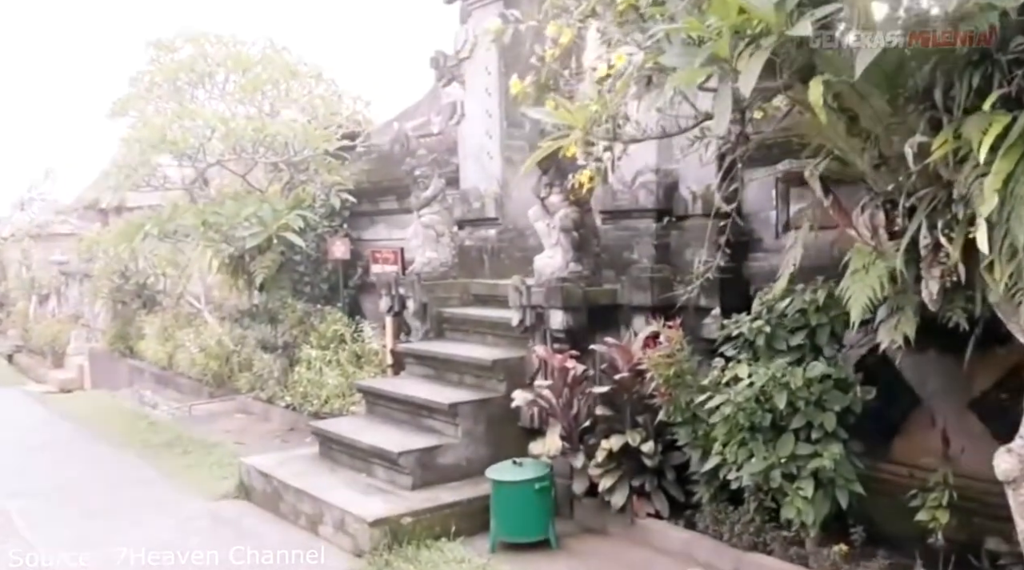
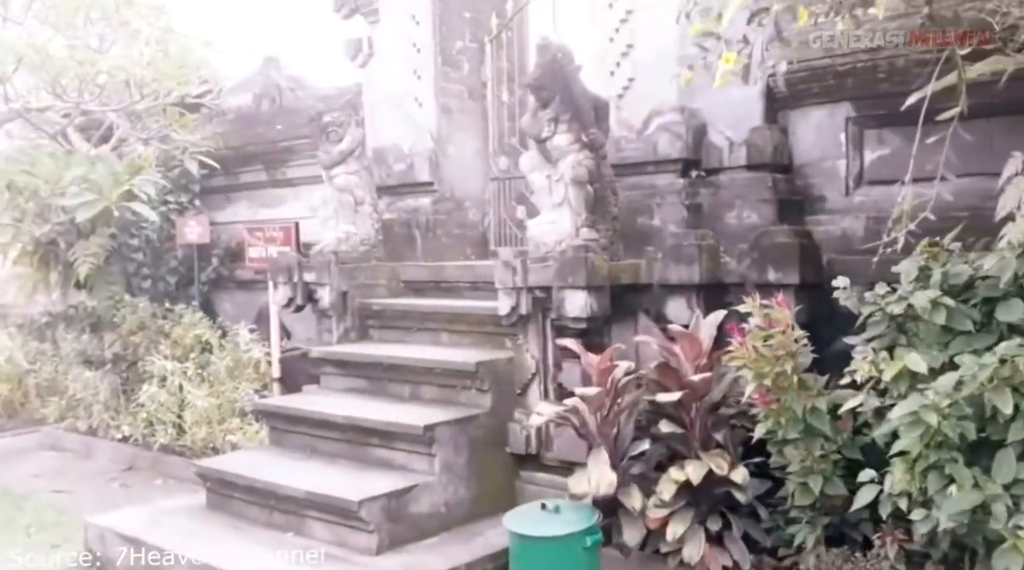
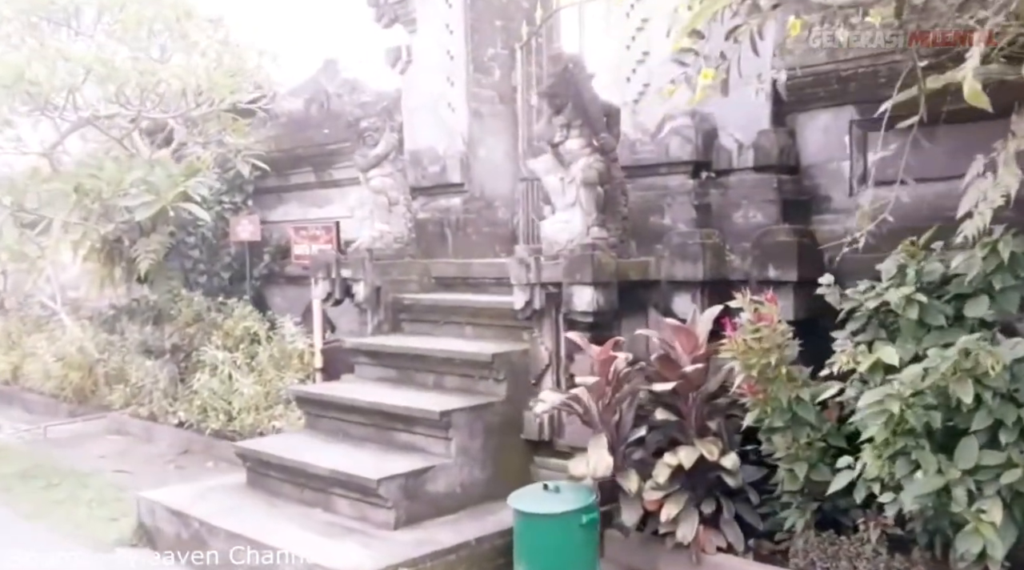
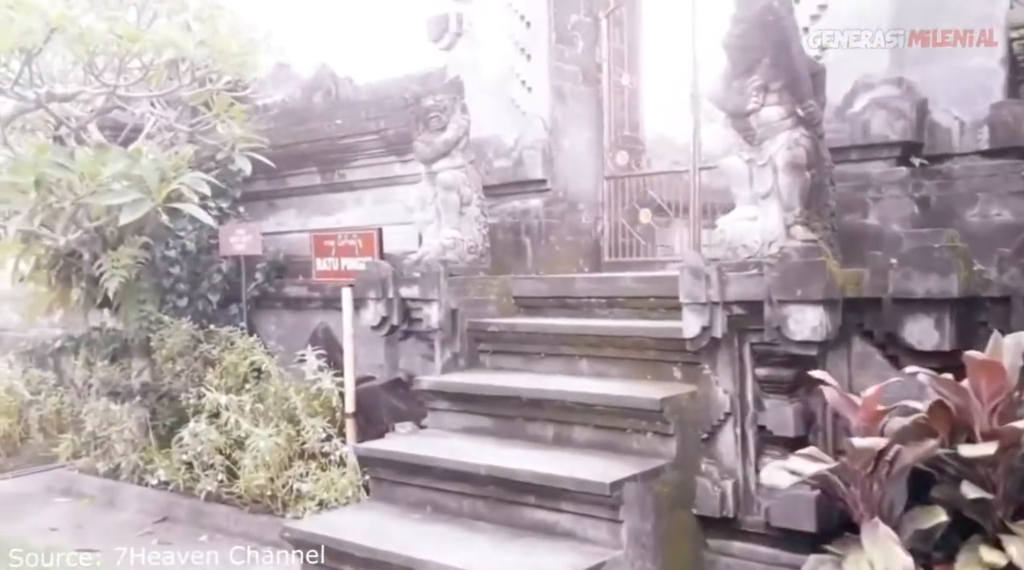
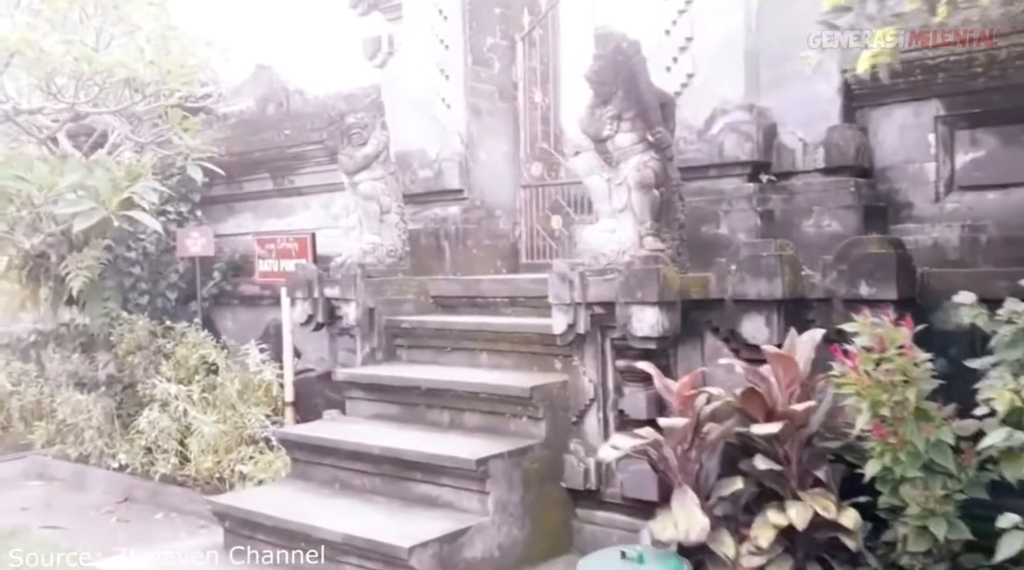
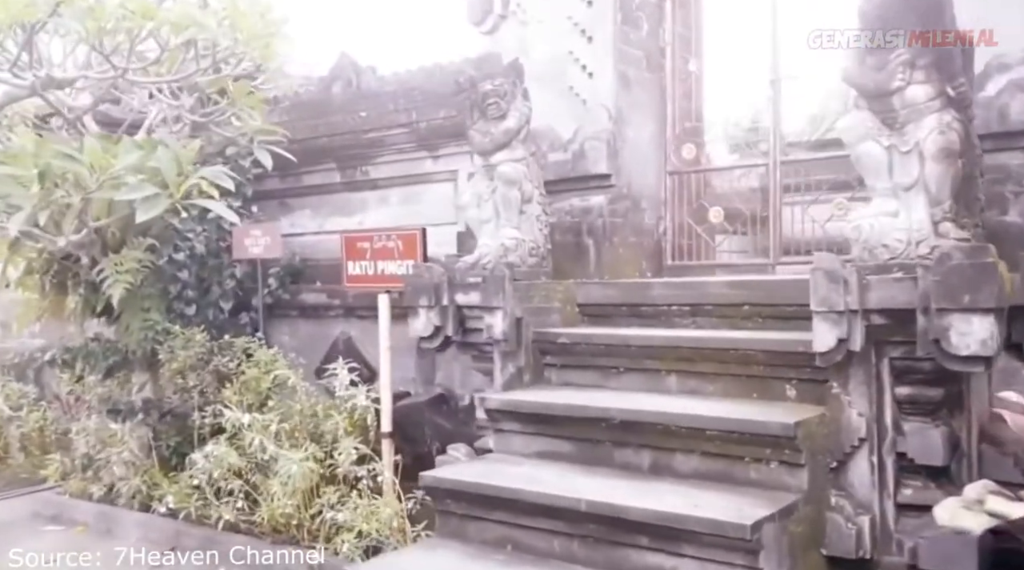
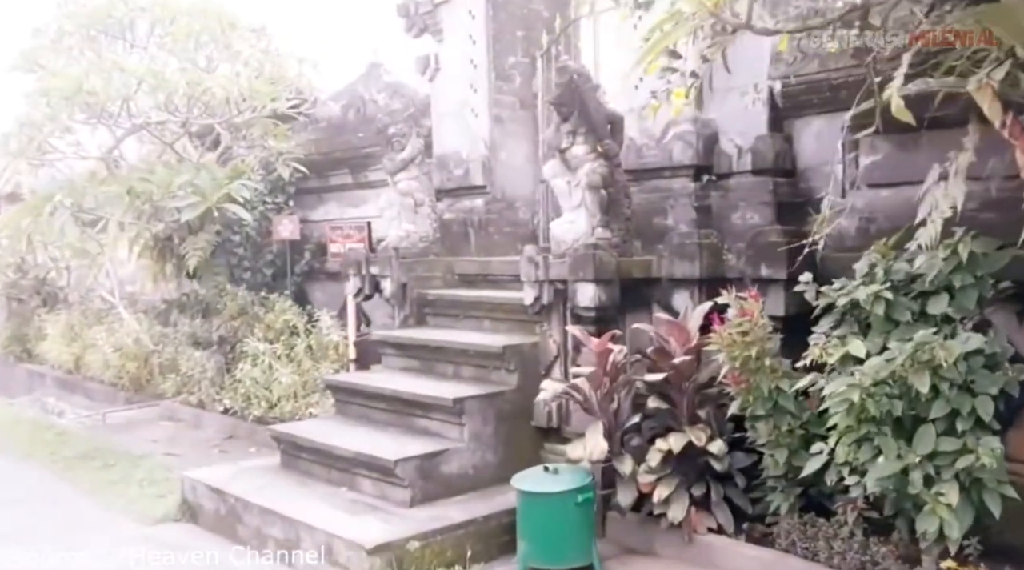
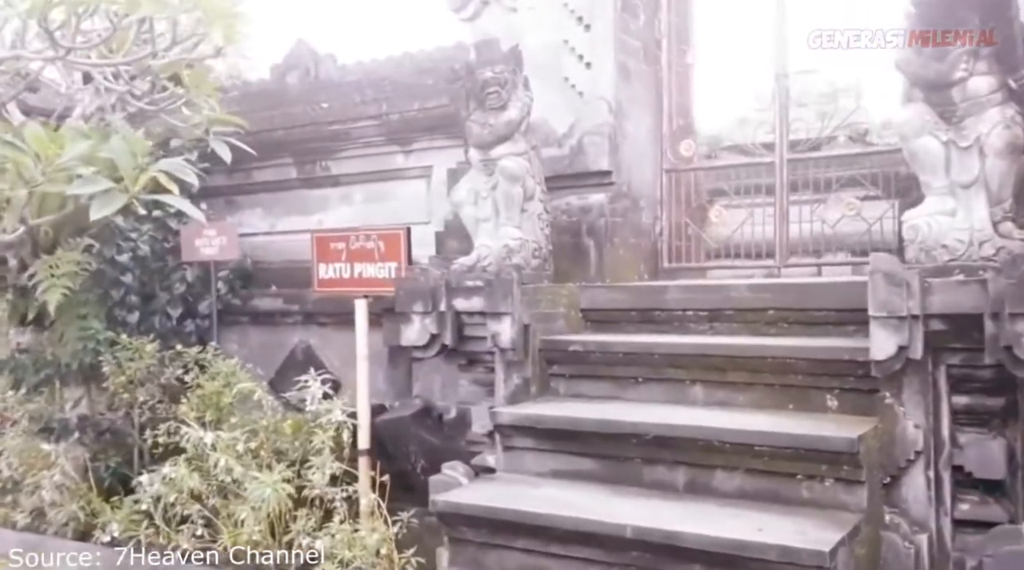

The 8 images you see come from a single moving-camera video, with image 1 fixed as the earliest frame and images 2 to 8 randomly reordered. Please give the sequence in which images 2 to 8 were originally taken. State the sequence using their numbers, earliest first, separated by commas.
7, 3, 2, 5, 4, 6, 8
